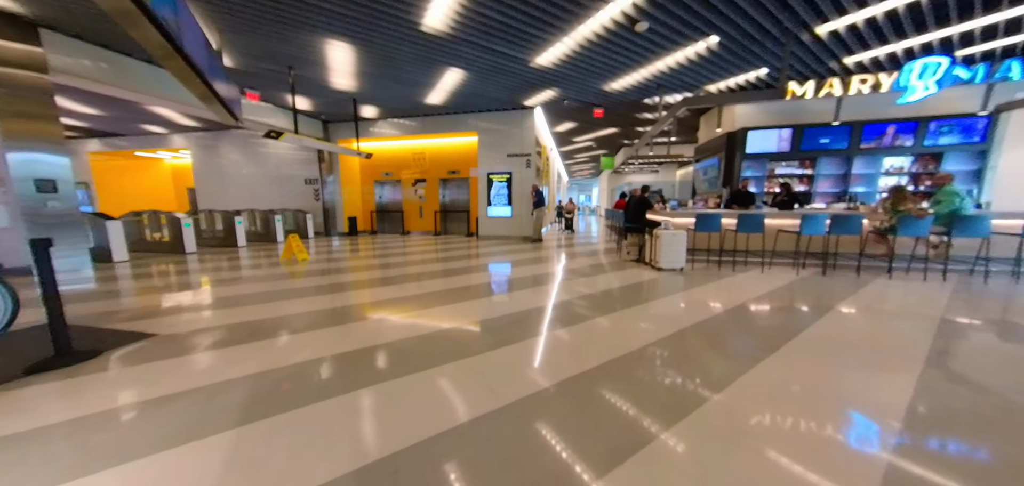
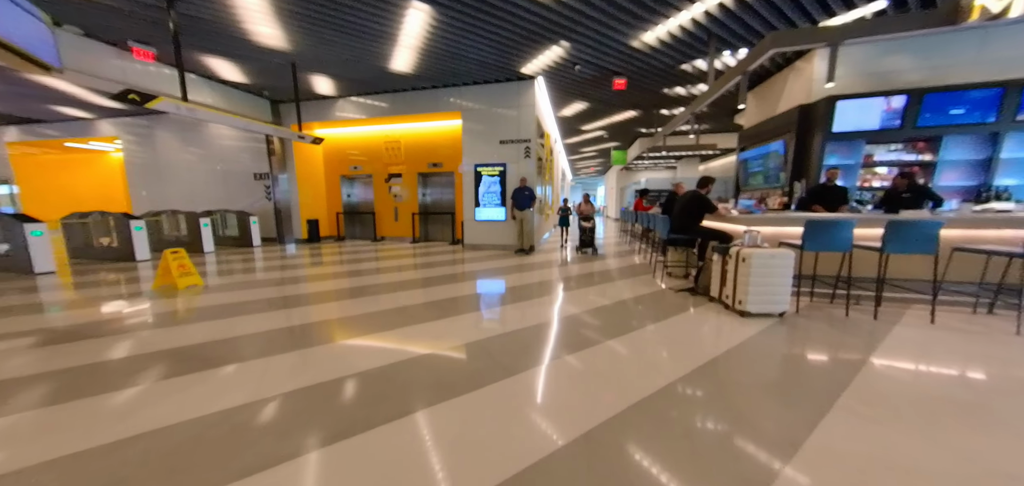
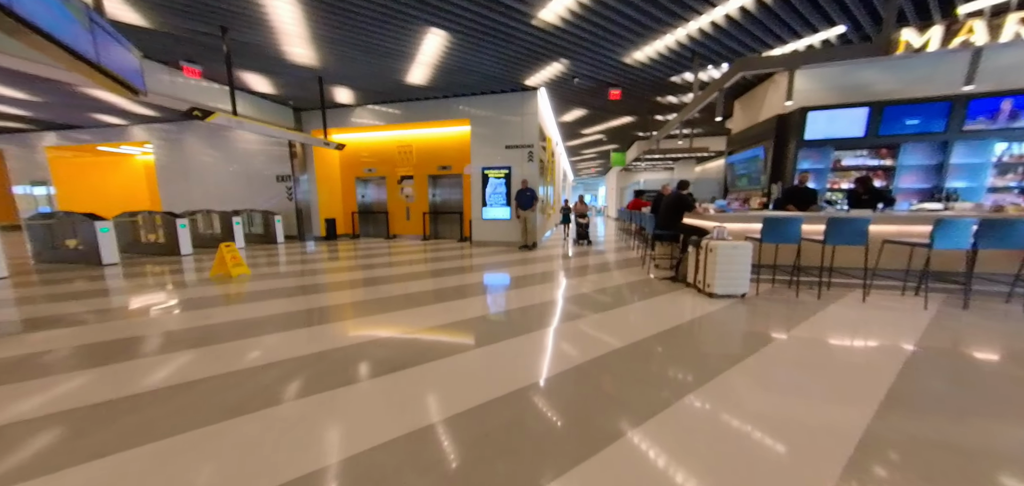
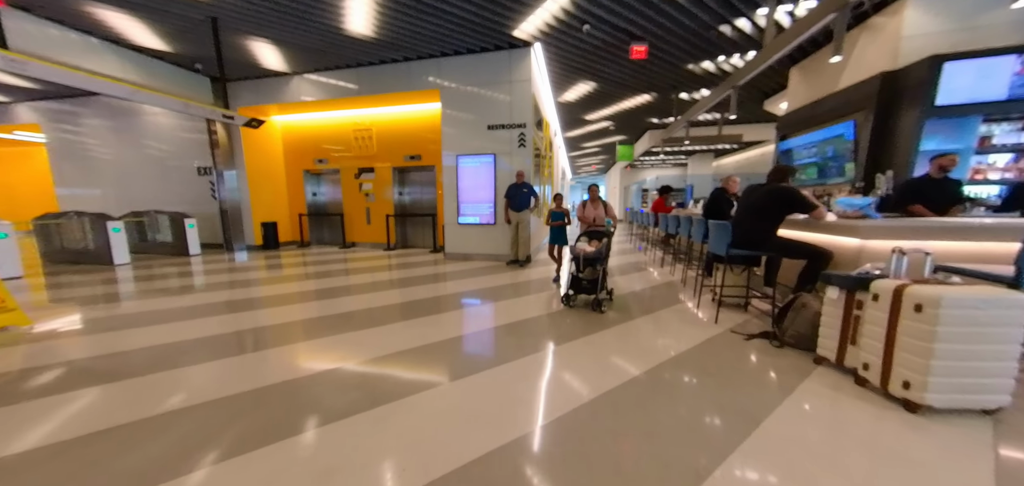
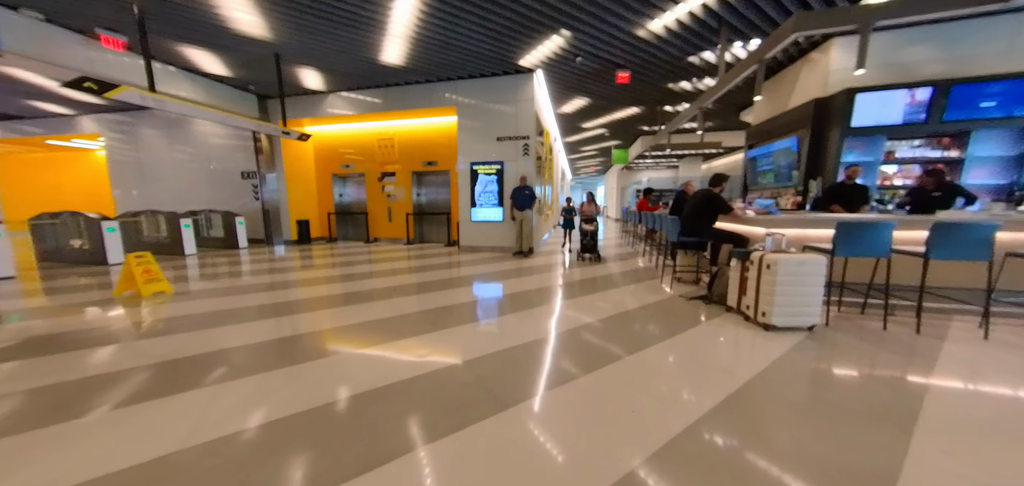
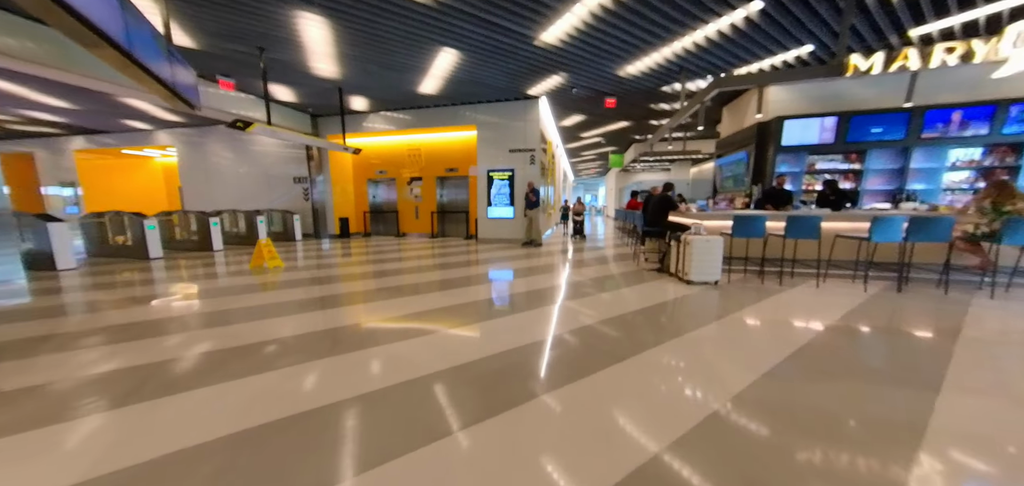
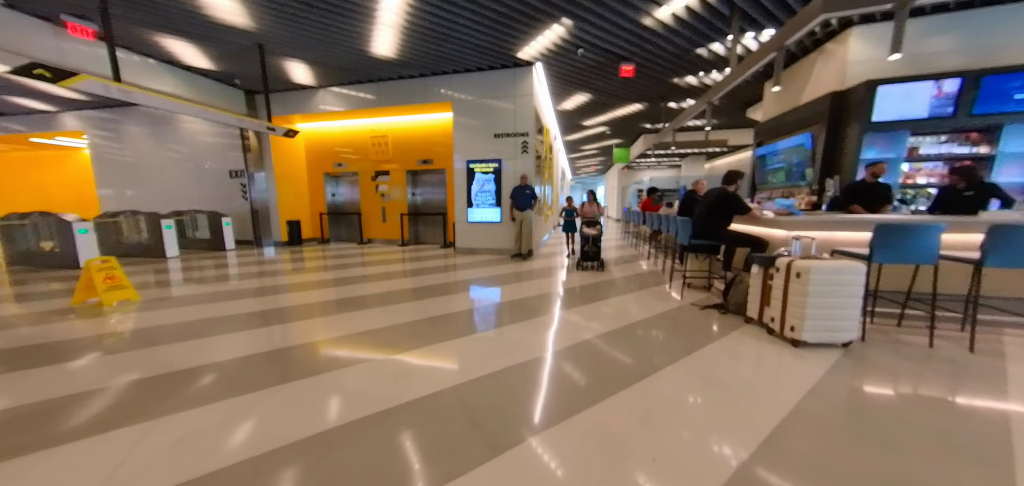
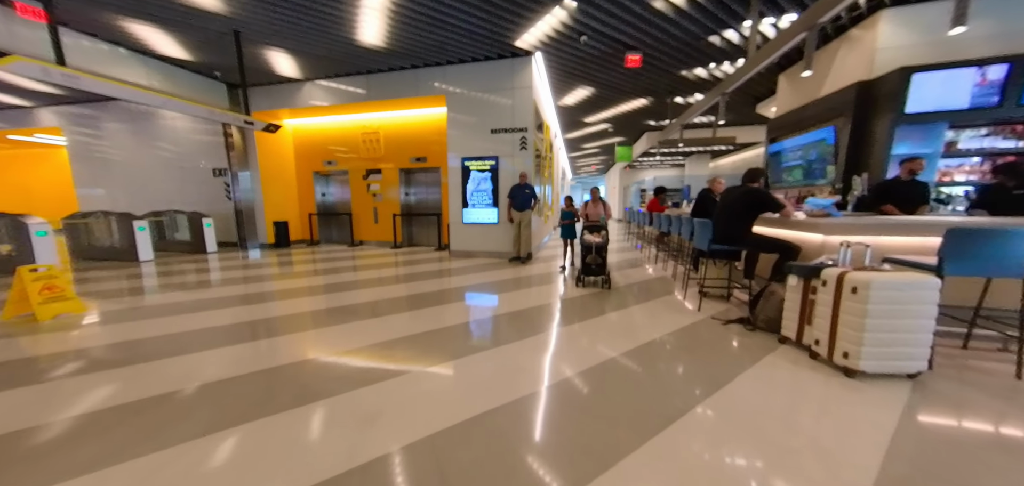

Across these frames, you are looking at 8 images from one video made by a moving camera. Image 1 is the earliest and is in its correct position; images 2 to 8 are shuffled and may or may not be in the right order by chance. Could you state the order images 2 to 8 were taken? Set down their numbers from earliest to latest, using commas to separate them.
6, 3, 2, 5, 7, 8, 4
